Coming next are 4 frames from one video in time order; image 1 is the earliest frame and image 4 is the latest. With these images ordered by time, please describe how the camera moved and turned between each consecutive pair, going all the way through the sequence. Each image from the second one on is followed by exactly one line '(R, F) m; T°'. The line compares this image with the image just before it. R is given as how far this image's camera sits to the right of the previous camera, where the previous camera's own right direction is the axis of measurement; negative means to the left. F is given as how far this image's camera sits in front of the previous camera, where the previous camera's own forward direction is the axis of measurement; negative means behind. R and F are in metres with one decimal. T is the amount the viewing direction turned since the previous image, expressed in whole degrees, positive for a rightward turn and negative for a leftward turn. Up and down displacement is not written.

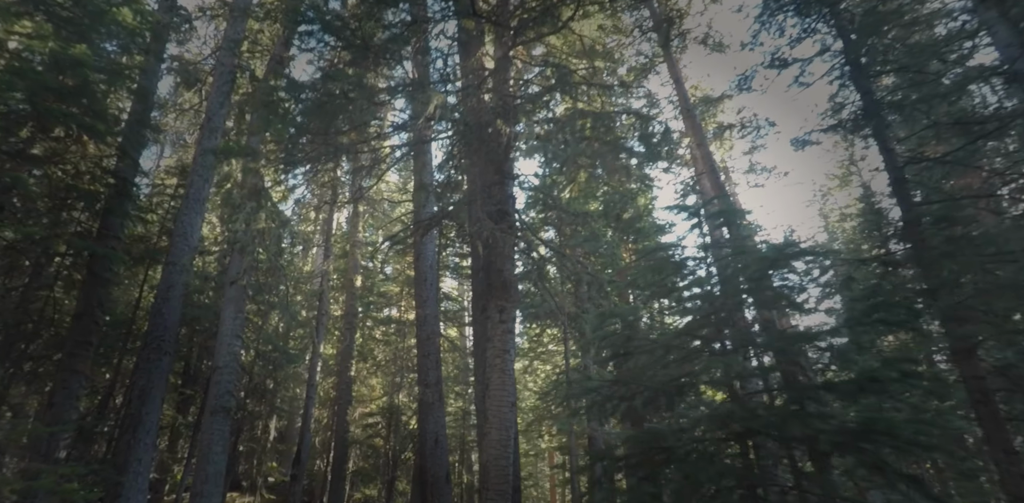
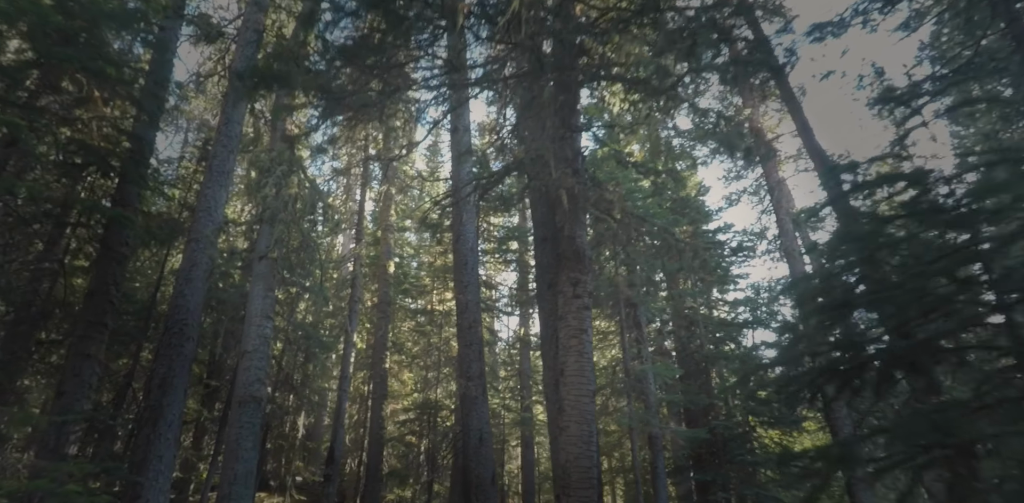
(-0.8, +1.4) m; -2°
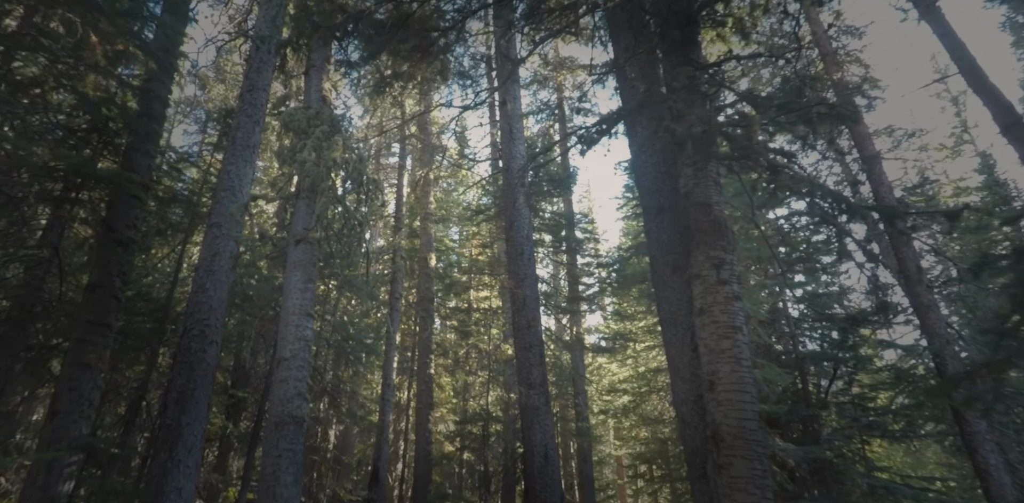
(-1.1, +2.0) m; -2°
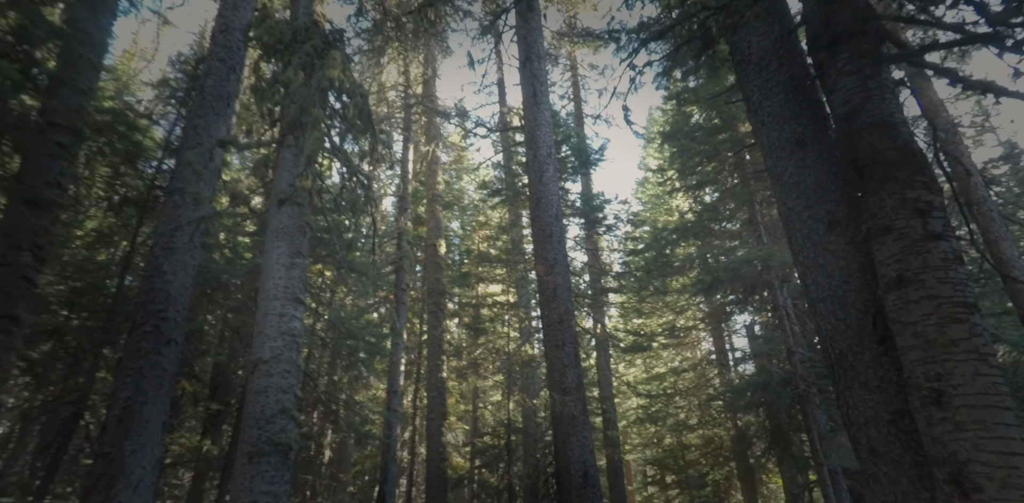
(-0.7, +2.2) m; +1°
